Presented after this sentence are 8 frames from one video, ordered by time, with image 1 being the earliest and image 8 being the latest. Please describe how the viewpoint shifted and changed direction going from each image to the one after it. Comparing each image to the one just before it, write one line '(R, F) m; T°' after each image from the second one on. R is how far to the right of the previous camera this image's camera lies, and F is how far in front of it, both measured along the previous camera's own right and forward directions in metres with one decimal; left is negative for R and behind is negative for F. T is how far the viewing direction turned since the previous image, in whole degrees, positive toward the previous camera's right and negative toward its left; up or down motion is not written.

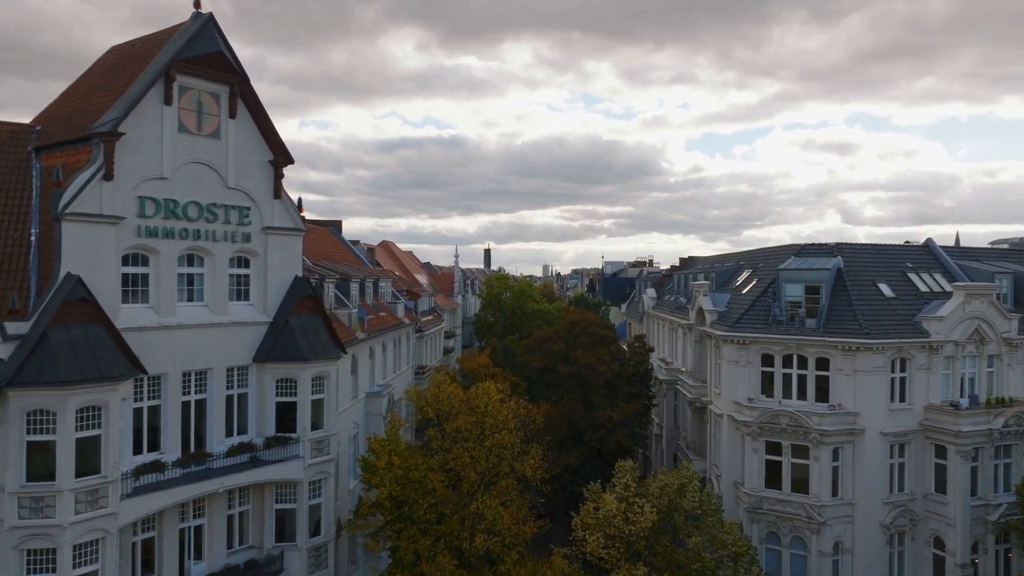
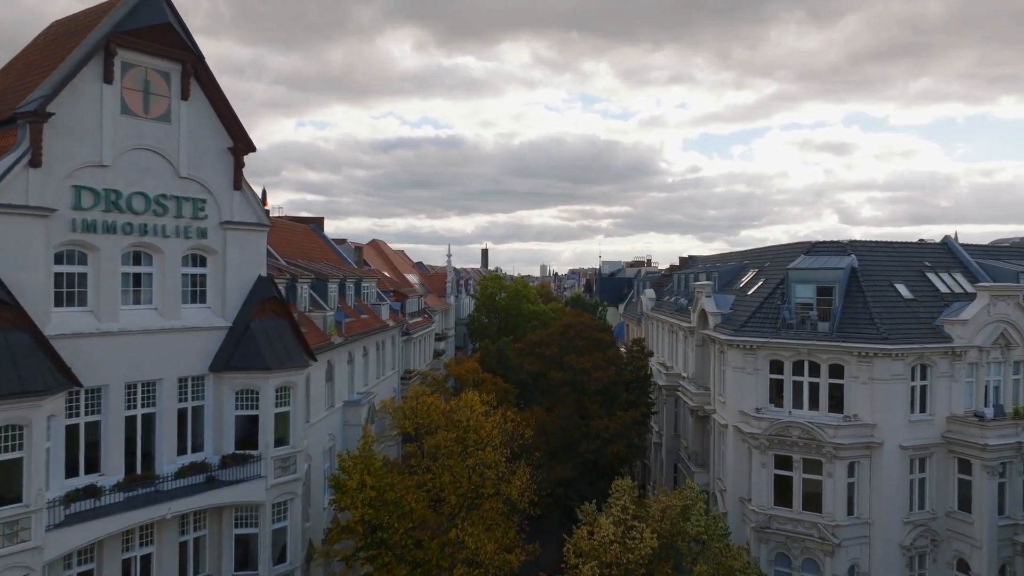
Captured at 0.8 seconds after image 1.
(+0.4, +2.3) m; 0°
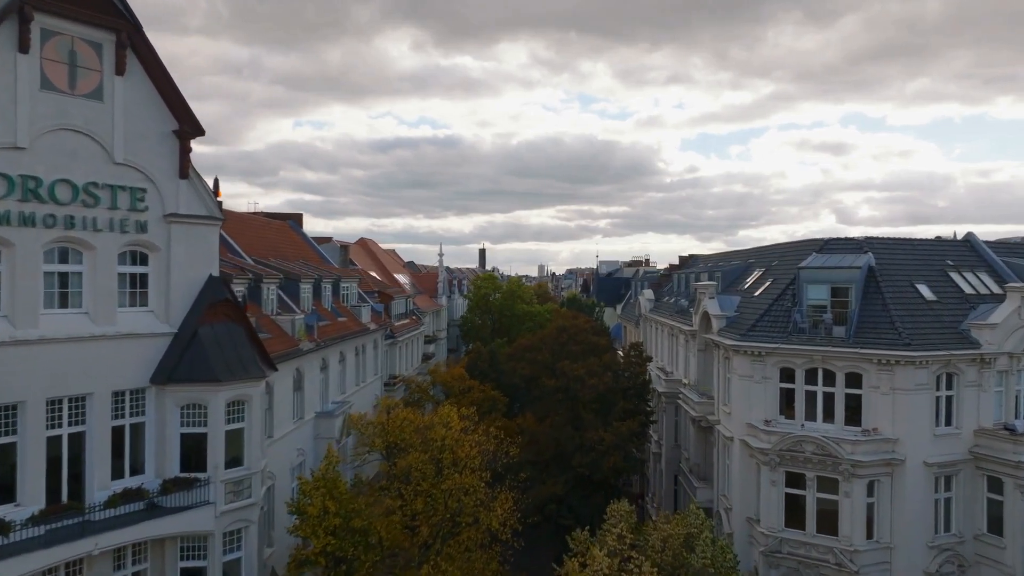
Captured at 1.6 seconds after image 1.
(+0.4, +2.4) m; 0°
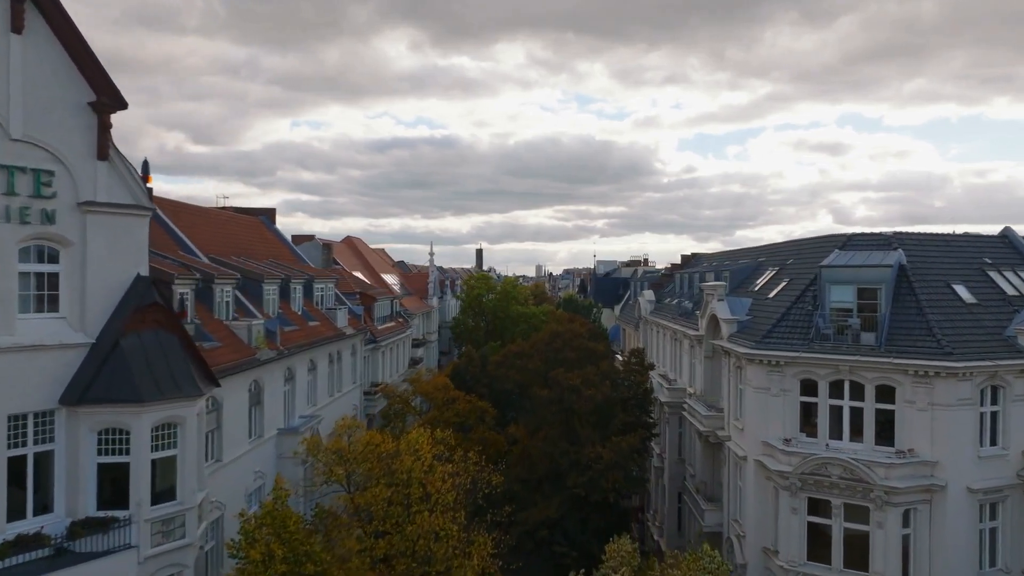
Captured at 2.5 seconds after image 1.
(+0.4, +3.0) m; 0°
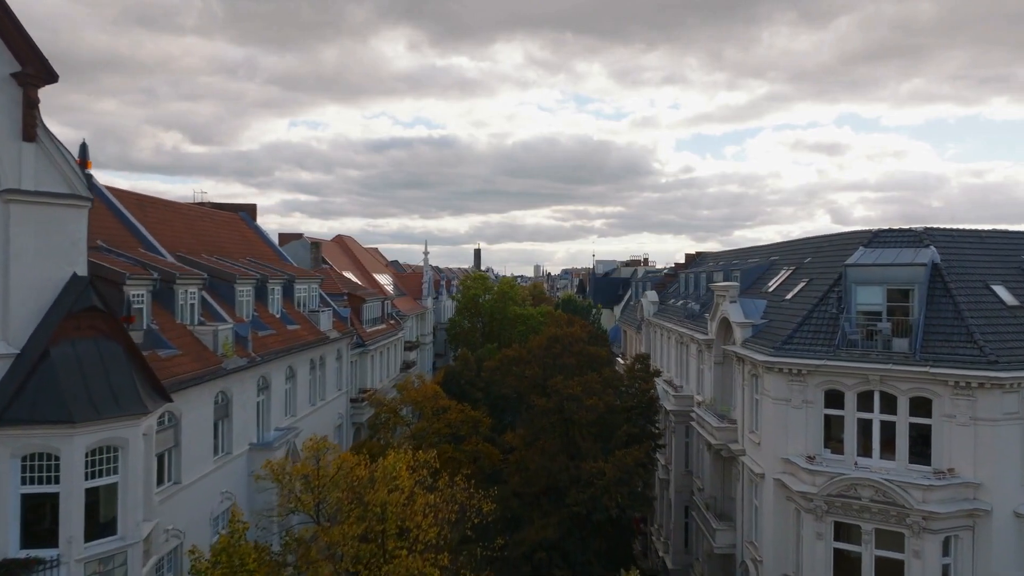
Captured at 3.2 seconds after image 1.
(+0.1, +2.2) m; 0°
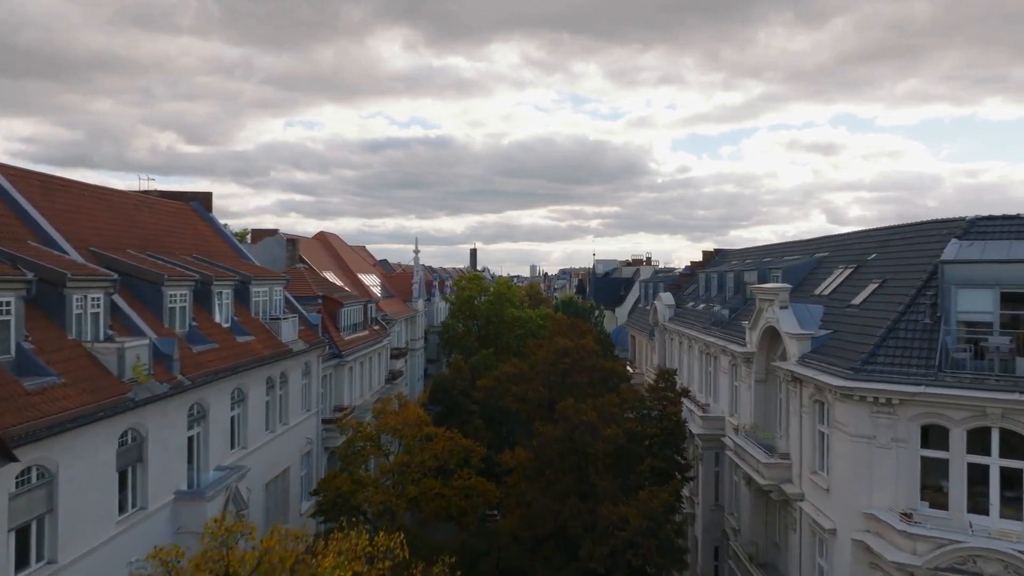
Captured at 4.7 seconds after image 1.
(-0.1, +4.9) m; 0°
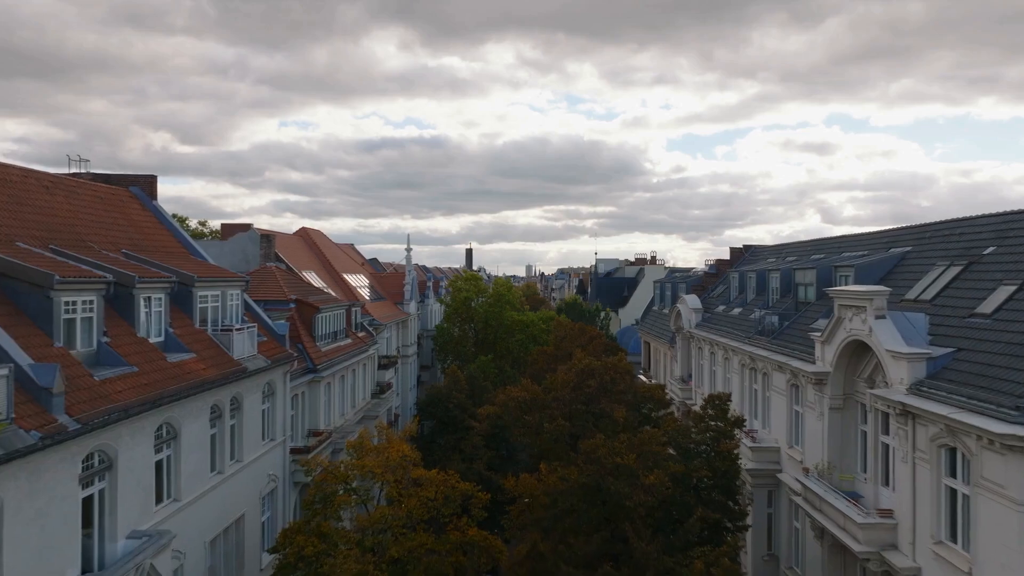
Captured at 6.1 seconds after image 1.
(-0.4, +5.0) m; 0°
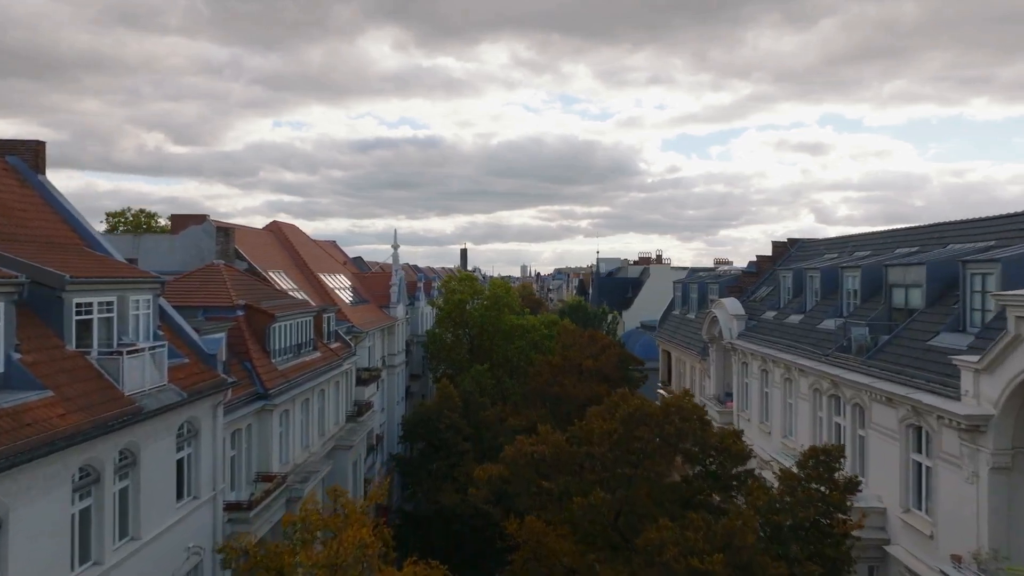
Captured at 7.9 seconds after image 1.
(-0.3, +6.1) m; 0°
